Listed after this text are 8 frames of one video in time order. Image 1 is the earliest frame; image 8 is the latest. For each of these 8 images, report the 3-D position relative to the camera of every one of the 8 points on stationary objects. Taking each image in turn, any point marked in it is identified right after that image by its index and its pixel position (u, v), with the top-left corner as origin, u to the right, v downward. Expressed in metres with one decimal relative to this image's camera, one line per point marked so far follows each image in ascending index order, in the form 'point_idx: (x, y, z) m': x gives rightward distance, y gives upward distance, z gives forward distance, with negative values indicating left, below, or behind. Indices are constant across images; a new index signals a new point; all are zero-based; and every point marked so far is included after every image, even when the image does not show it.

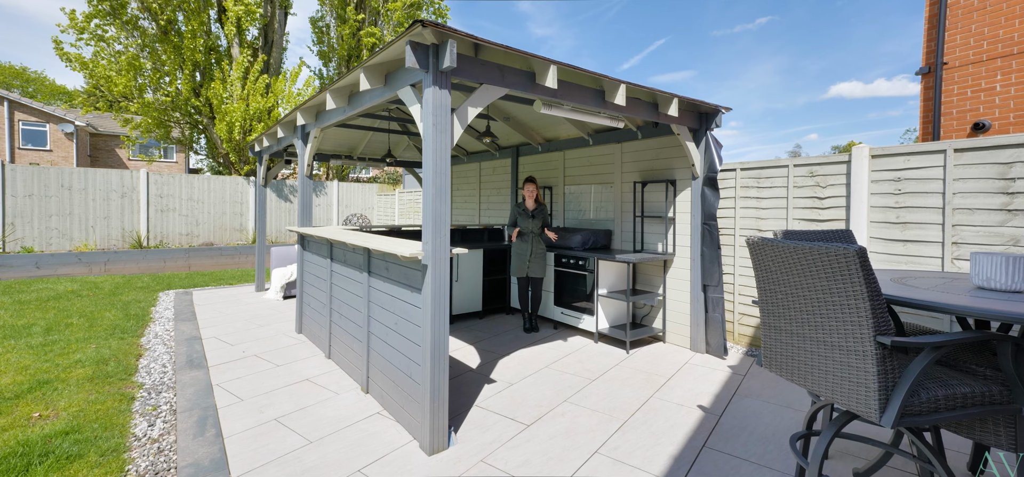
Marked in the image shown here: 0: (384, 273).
0: (-0.9, -0.2, +3.1) m
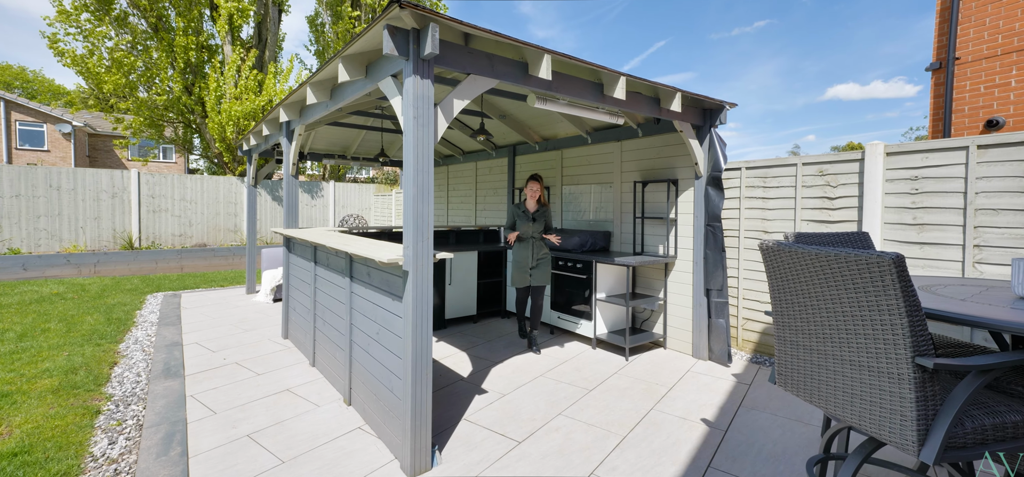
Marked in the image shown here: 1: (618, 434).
0: (-0.9, -0.3, +2.9) m
1: (+0.6, -1.2, +2.7) m
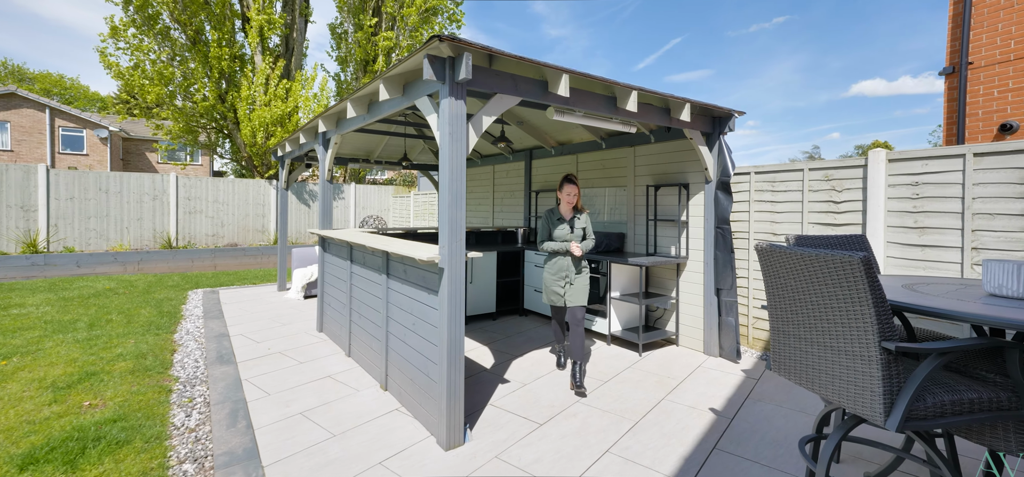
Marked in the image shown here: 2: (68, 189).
0: (-0.8, -0.3, +3.2) m
1: (+0.8, -1.2, +3.0) m
2: (-8.1, +0.9, +8.4) m
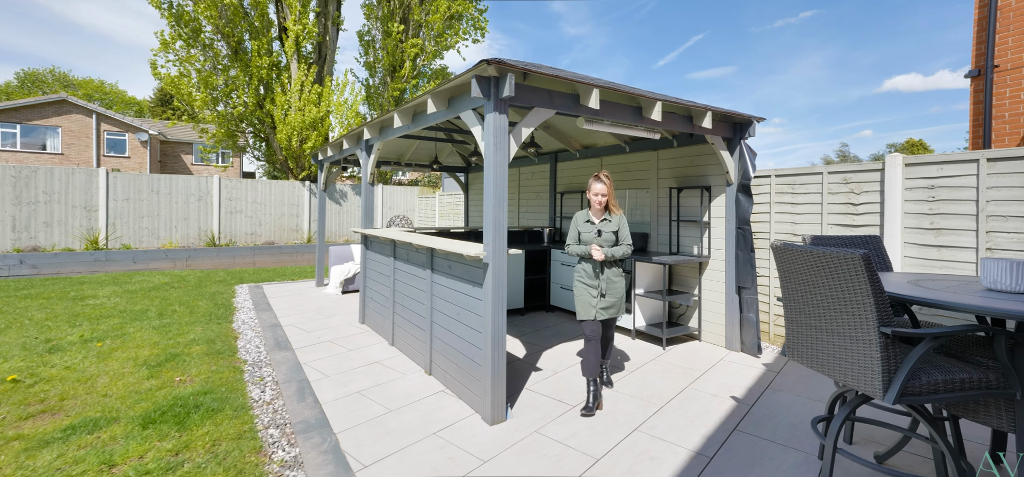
0: (-0.5, -0.2, +3.5) m
1: (+1.0, -1.2, +3.2) m
2: (-7.6, +1.0, +9.0) m
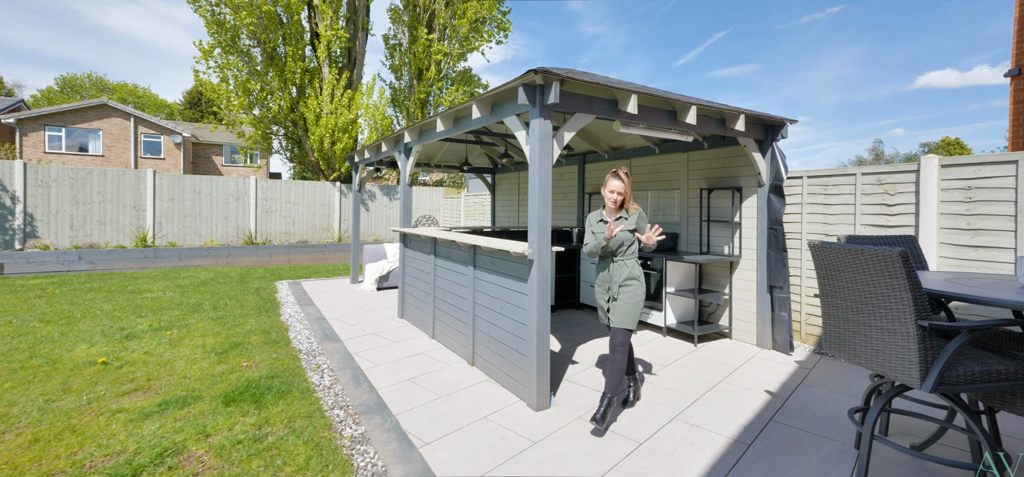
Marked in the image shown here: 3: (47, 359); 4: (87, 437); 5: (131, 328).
0: (-0.2, -0.2, +3.7) m
1: (+1.3, -1.2, +3.4) m
2: (-7.1, +1.0, +9.5) m
3: (-3.4, -0.9, +3.4) m
4: (-2.2, -1.0, +2.4) m
5: (-3.5, -0.8, +4.2) m
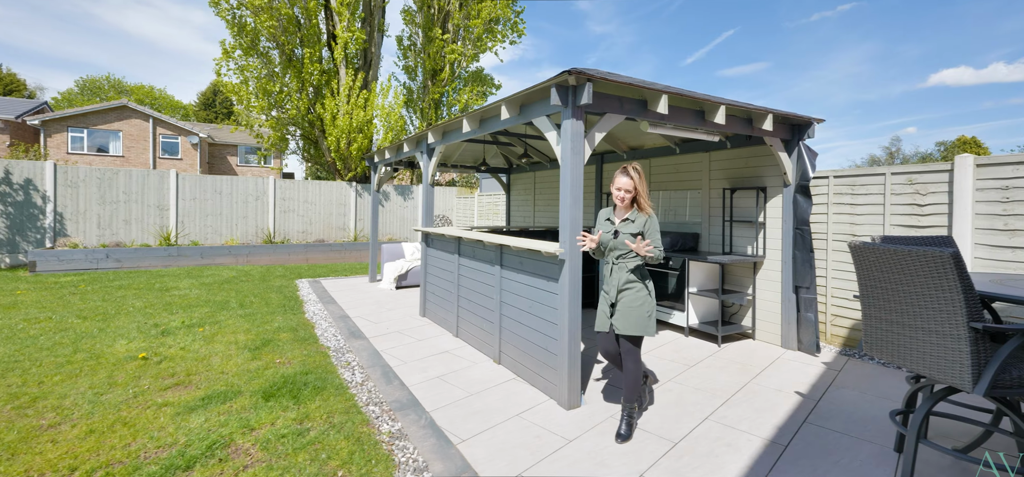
0: (+0.1, -0.2, +3.7) m
1: (+1.6, -1.2, +3.4) m
2: (-6.8, +1.0, +9.6) m
3: (-3.2, -0.9, +3.5) m
4: (-2.0, -1.0, +2.4) m
5: (-3.2, -0.8, +4.3) m
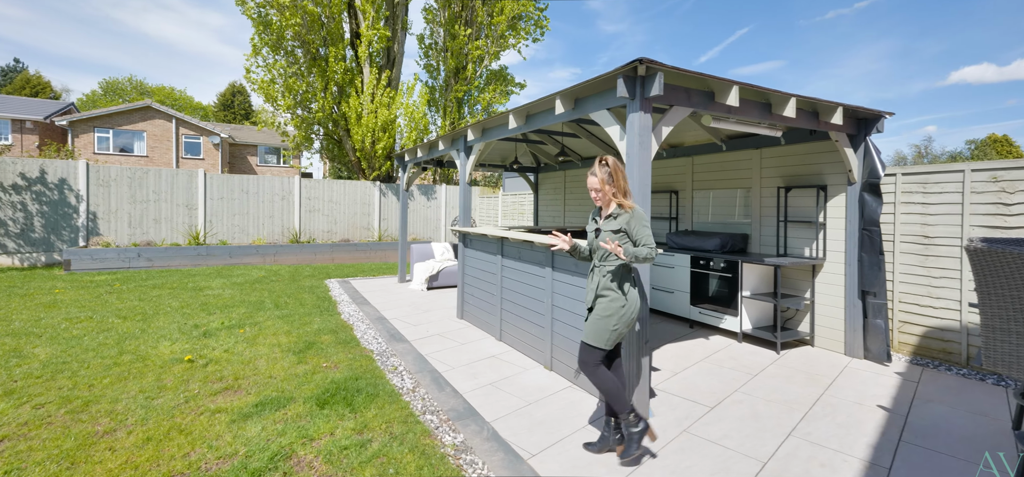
0: (+0.5, -0.2, +3.5) m
1: (+2.0, -1.2, +3.1) m
2: (-6.2, +1.0, +9.6) m
3: (-2.8, -0.9, +3.4) m
4: (-1.6, -1.0, +2.3) m
5: (-2.8, -0.8, +4.2) m
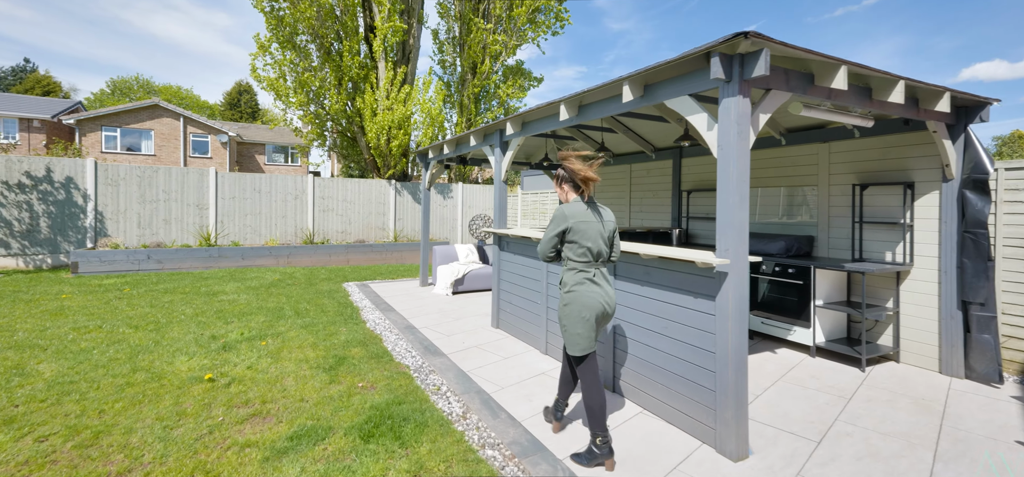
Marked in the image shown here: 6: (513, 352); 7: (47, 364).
0: (+0.9, -0.2, +3.1) m
1: (+2.4, -1.2, +2.6) m
2: (-5.7, +1.0, +9.2) m
3: (-2.4, -0.9, +3.0) m
4: (-1.2, -1.0, +1.9) m
5: (-2.4, -0.8, +3.7) m
6: (0.0, -1.0, +4.2) m
7: (-3.2, -0.9, +3.1) m
